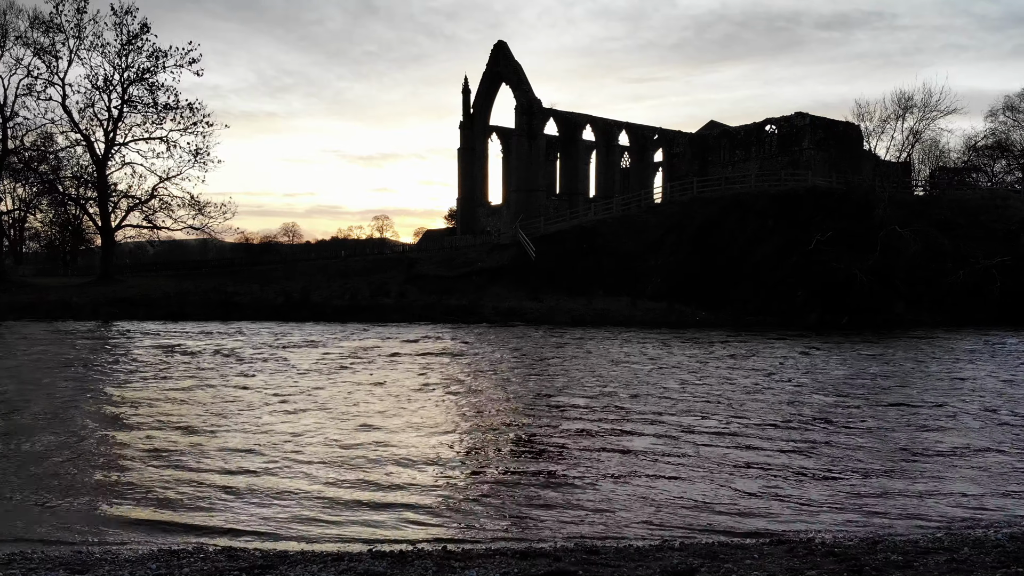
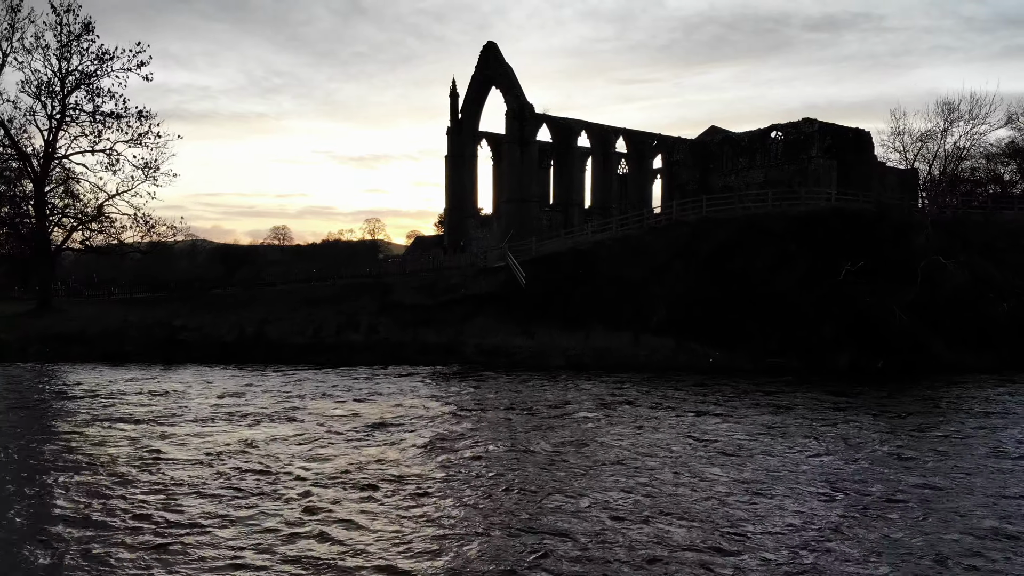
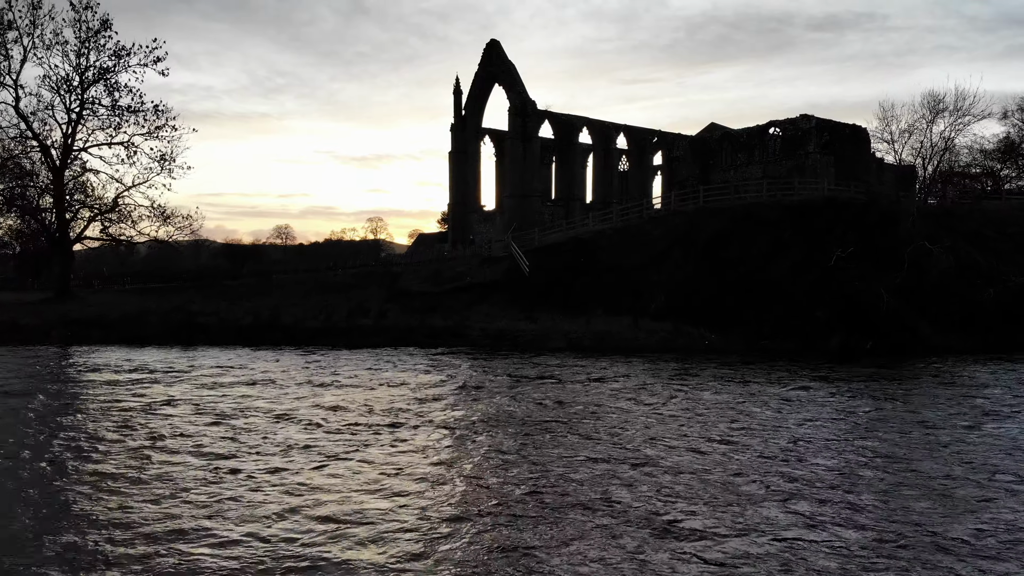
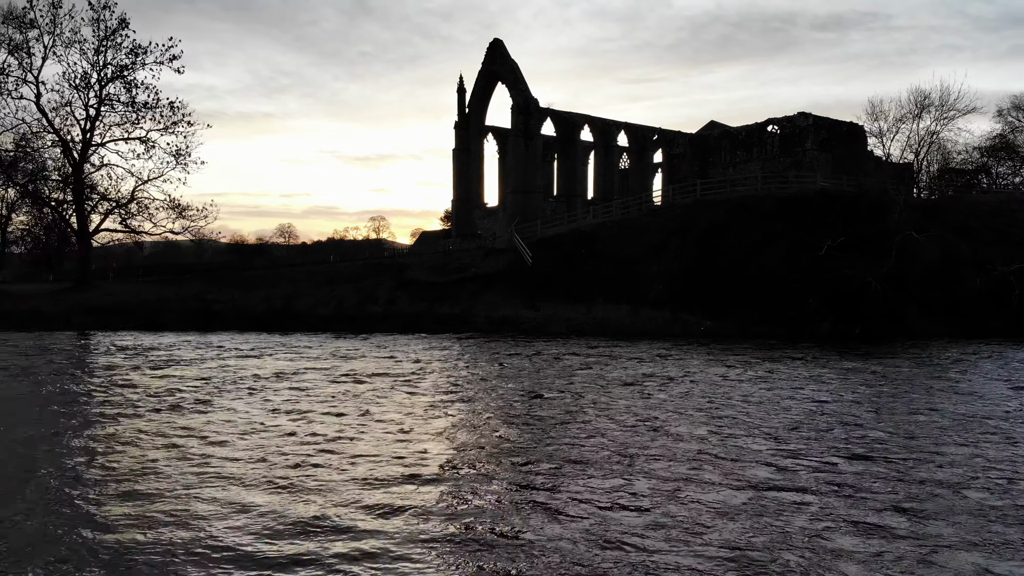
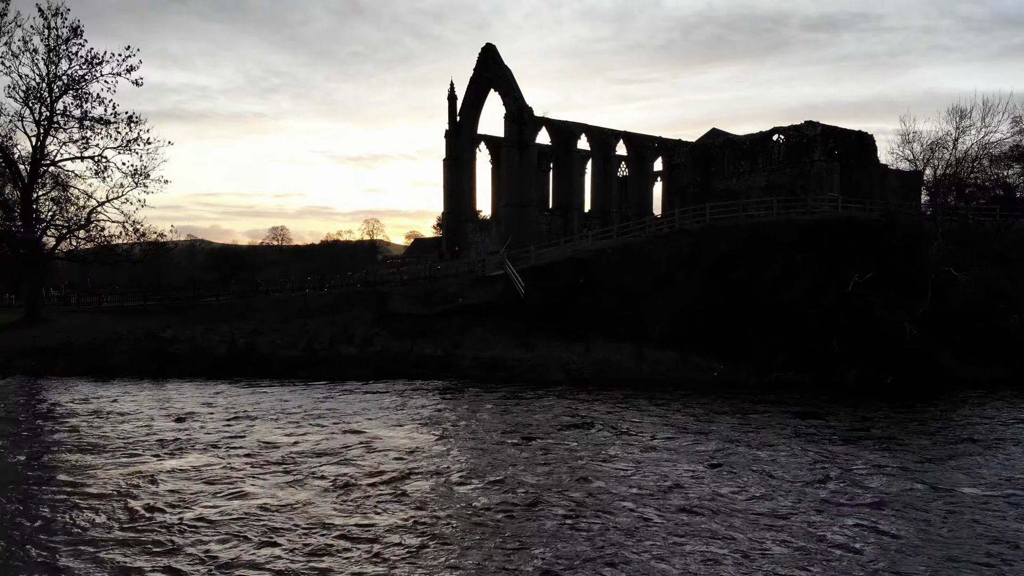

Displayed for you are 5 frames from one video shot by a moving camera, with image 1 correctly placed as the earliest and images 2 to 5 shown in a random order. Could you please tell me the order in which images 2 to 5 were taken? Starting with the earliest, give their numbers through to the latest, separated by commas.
4, 3, 2, 5
